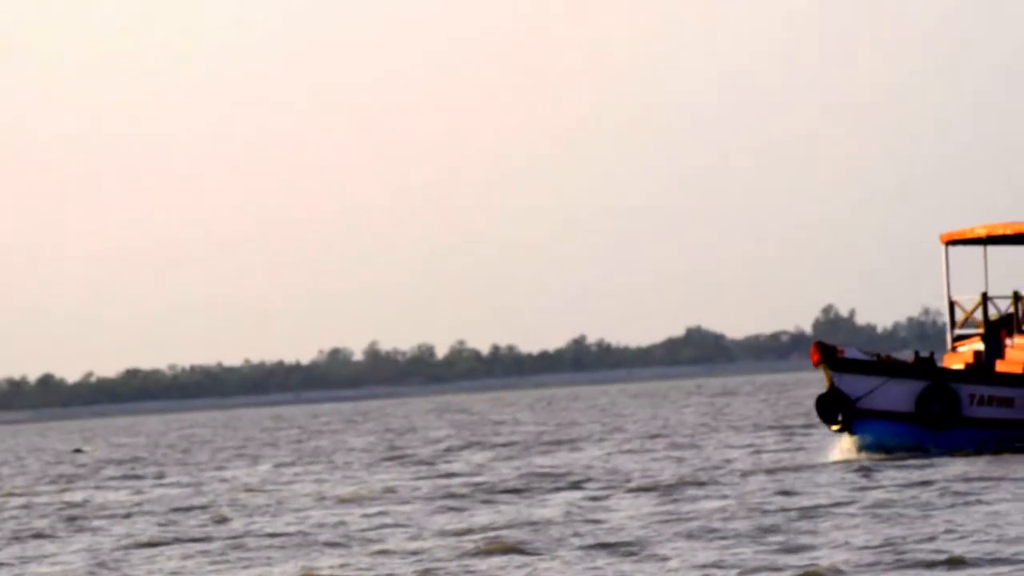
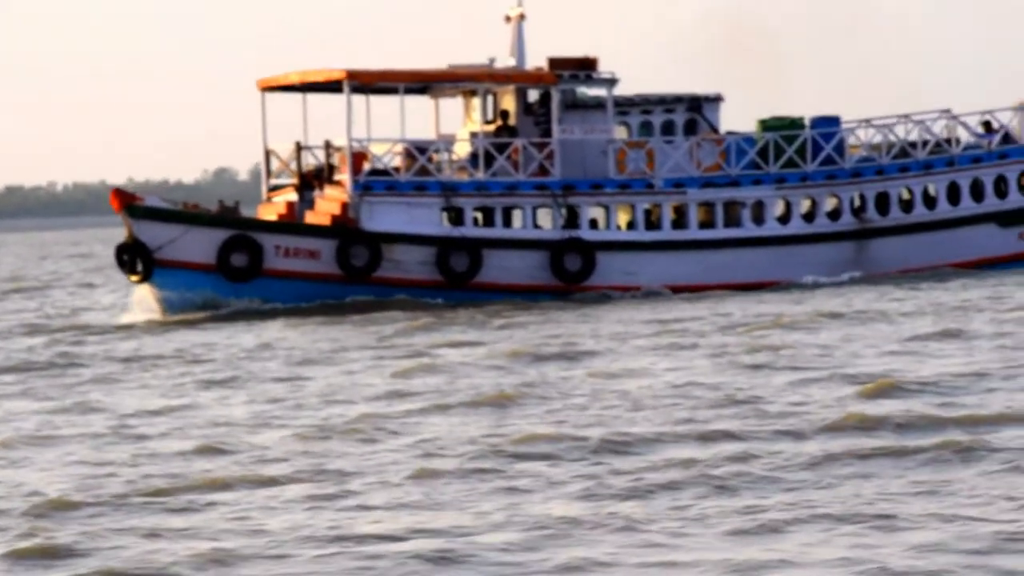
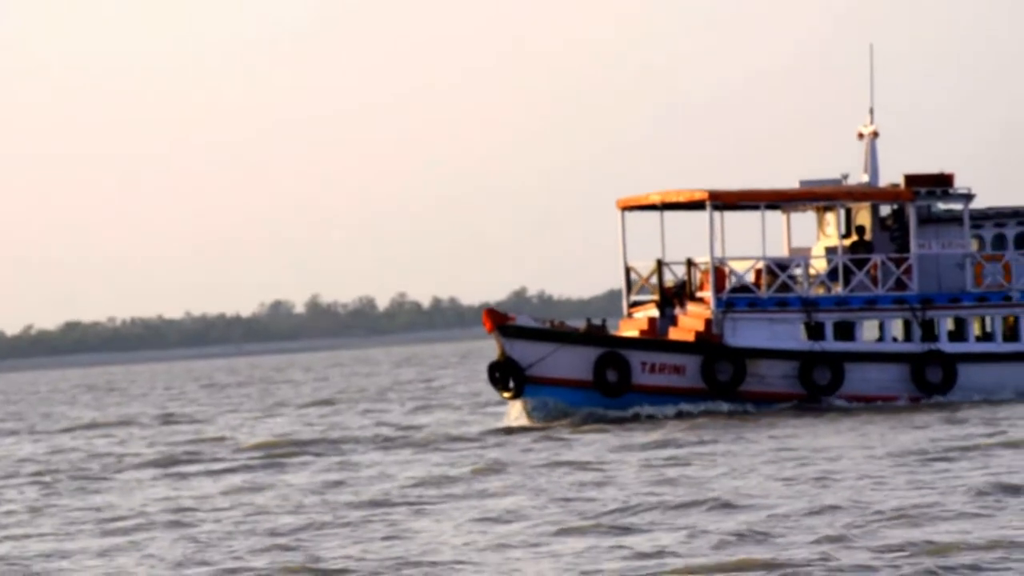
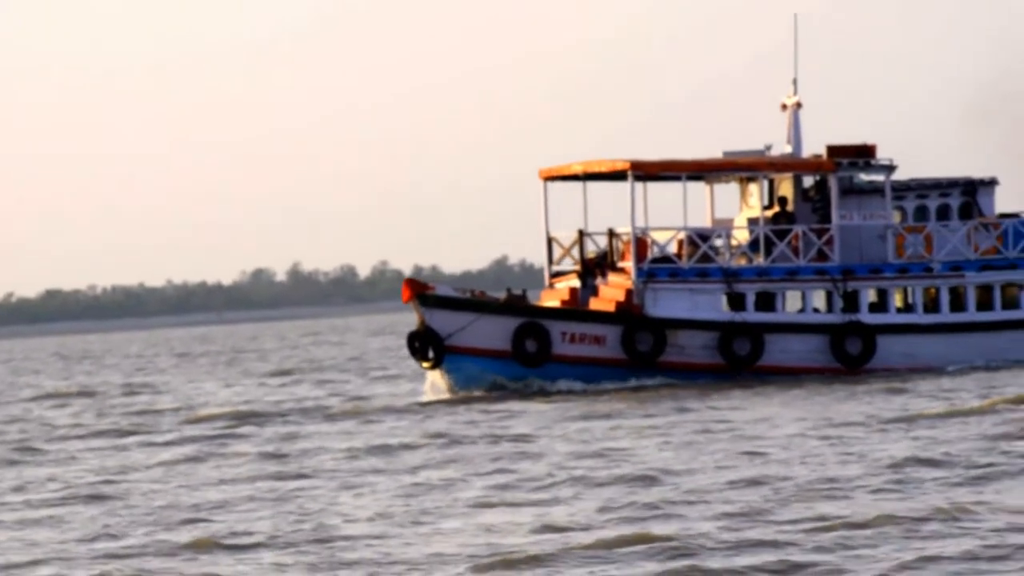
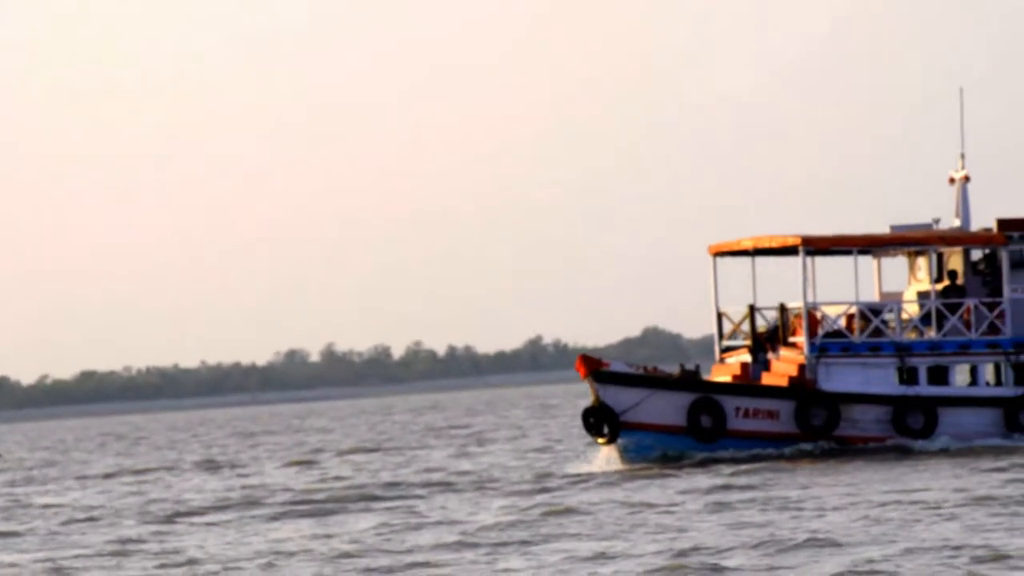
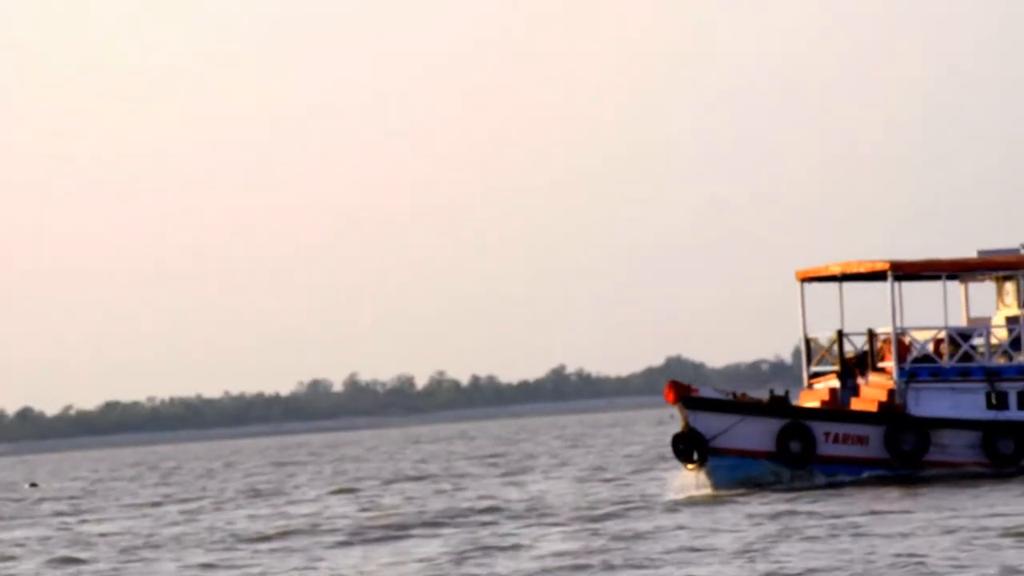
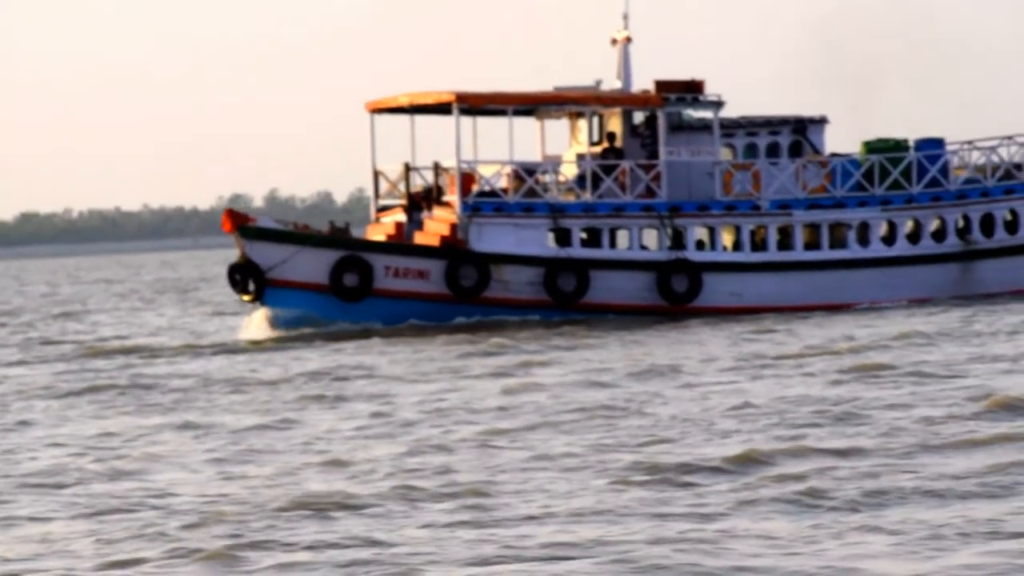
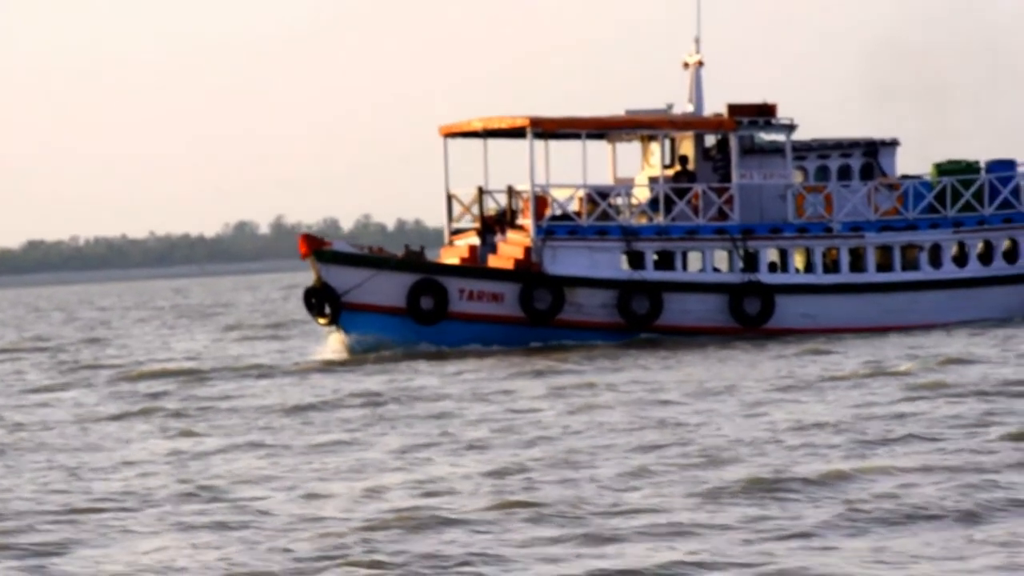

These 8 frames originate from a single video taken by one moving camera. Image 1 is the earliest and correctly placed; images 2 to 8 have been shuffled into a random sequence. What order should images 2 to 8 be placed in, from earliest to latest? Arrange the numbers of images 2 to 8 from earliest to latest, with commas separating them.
6, 5, 3, 4, 8, 7, 2
